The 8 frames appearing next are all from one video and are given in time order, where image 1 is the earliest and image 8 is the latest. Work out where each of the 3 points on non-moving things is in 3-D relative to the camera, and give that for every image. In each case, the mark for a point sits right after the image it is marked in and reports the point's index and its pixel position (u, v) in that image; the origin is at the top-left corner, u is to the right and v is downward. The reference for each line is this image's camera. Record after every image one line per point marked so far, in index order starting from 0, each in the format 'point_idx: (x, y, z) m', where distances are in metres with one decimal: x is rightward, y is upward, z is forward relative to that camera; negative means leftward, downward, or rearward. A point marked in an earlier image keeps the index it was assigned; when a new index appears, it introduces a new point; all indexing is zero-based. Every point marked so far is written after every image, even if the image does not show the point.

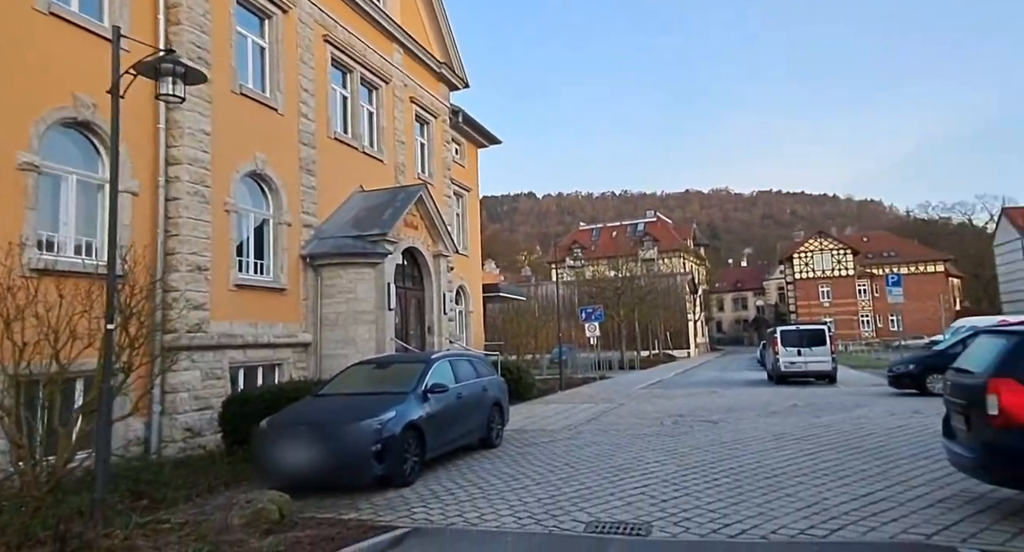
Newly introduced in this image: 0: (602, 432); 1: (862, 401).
0: (+1.6, -2.8, +13.9) m
1: (+8.8, -3.1, +19.4) m
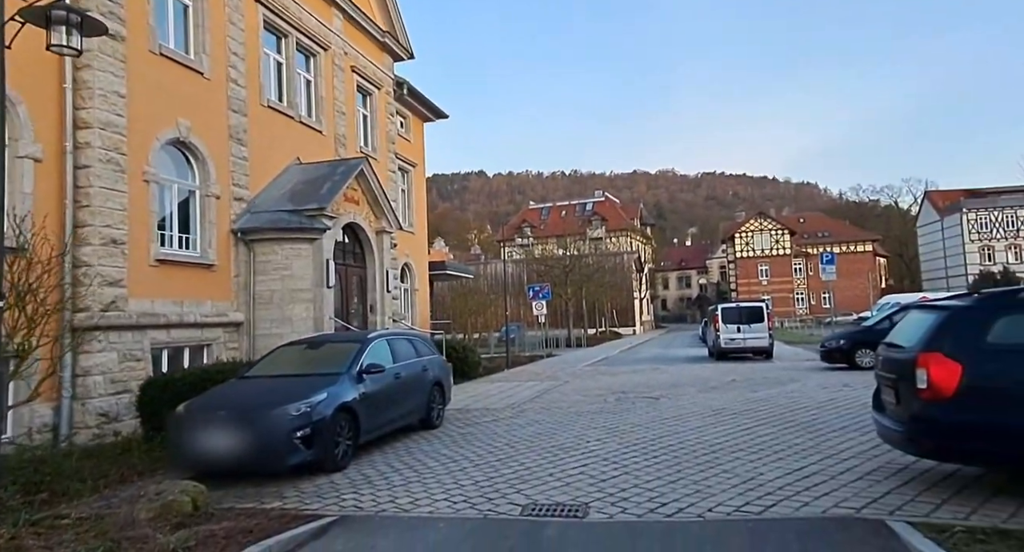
0: (+0.5, -2.4, +13.6) m
1: (+7.4, -2.6, +19.6) m
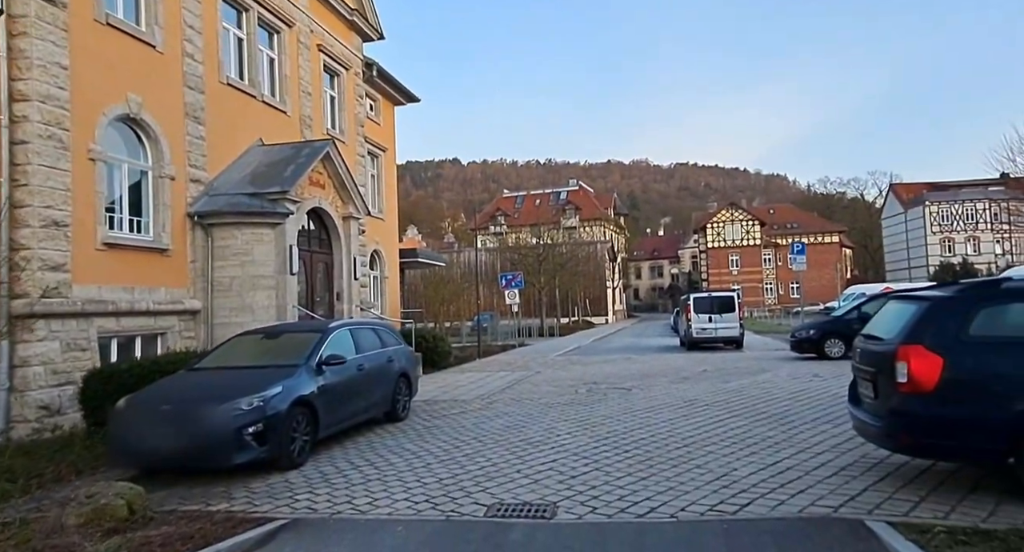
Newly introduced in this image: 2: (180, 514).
0: (0.0, -2.2, +13.3) m
1: (+6.7, -2.3, +19.5) m
2: (-2.5, -1.8, +5.7) m
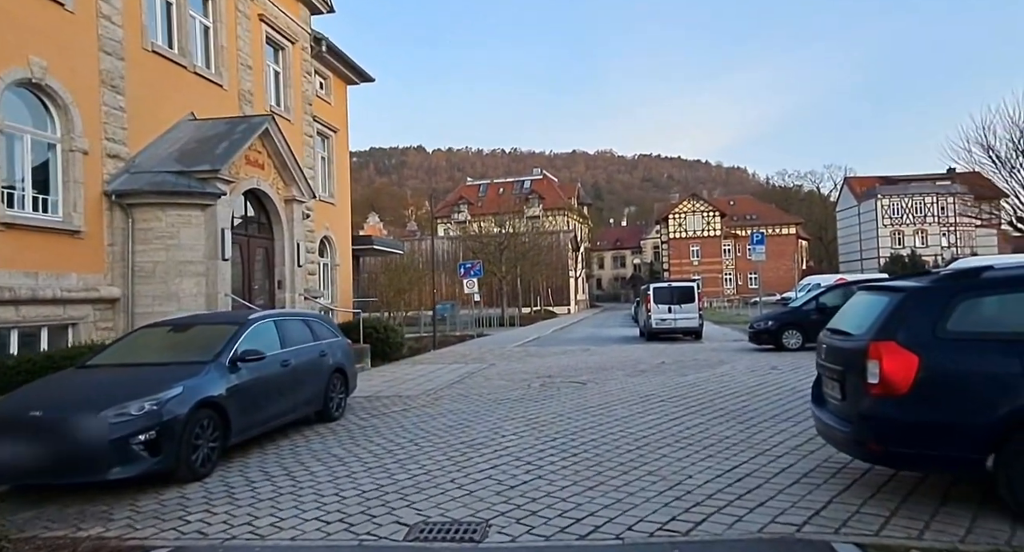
0: (-0.9, -2.0, +12.5) m
1: (+5.5, -2.1, +19.1) m
2: (-3.0, -1.7, +4.8) m
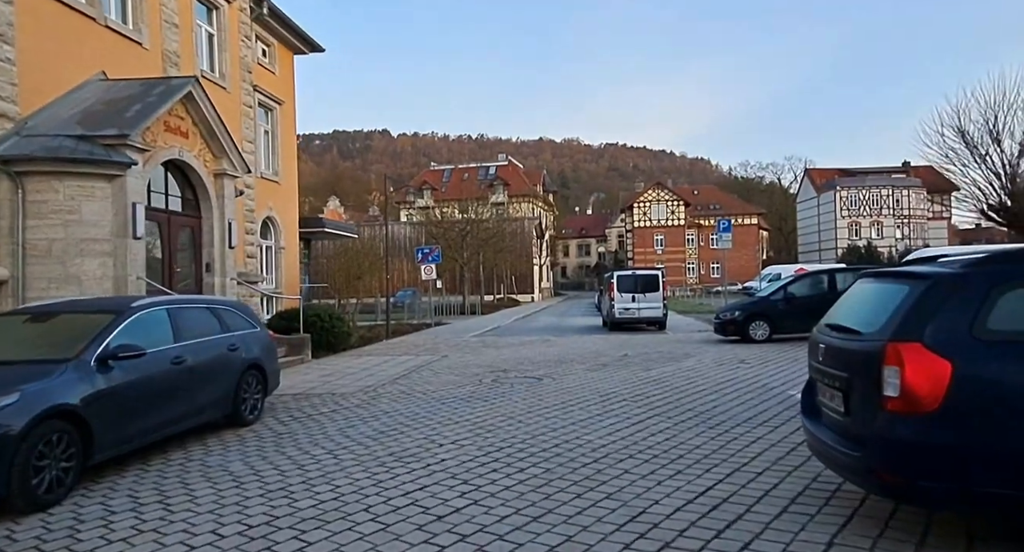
0: (-1.6, -1.8, +11.2) m
1: (+4.4, -1.8, +18.1) m
2: (-3.4, -1.6, +3.4) m
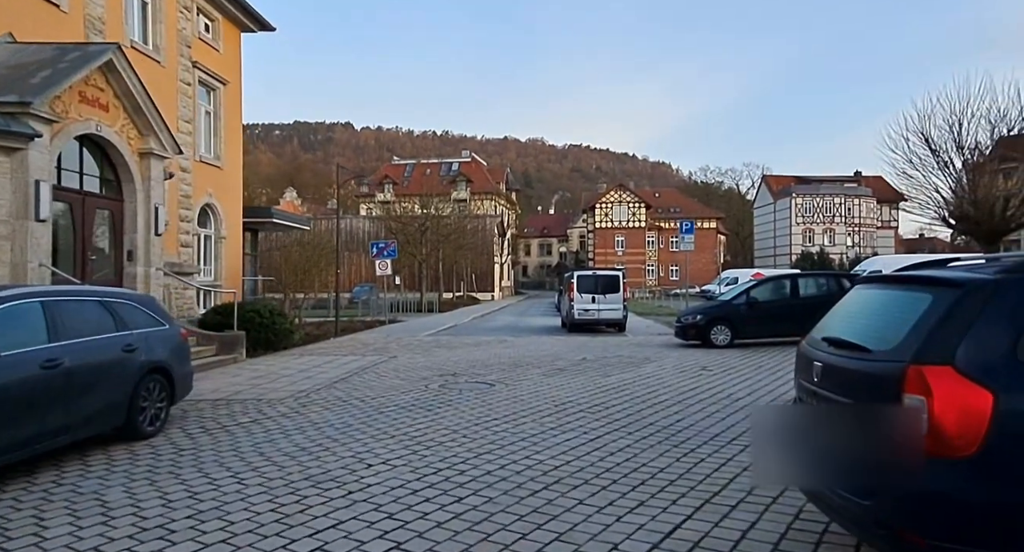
0: (-2.4, -1.7, +10.2) m
1: (+3.3, -1.8, +17.3) m
2: (-3.7, -1.5, +2.3) m
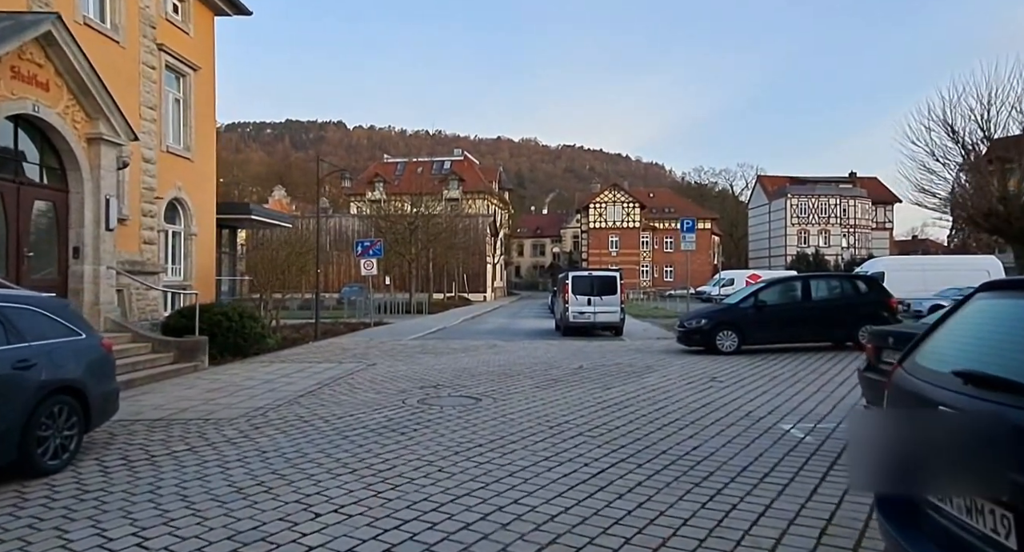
0: (-2.5, -1.7, +8.8) m
1: (+3.1, -1.8, +16.0) m
2: (-3.8, -1.5, +0.9) m
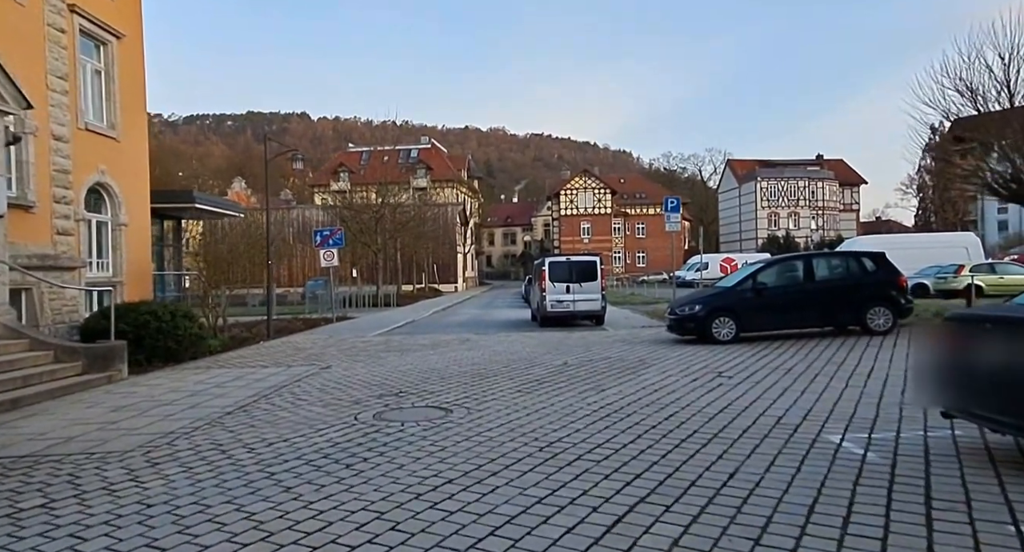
0: (-2.7, -1.6, +6.8) m
1: (+2.6, -1.5, +14.3) m
2: (-3.7, -1.5, -1.1) m
